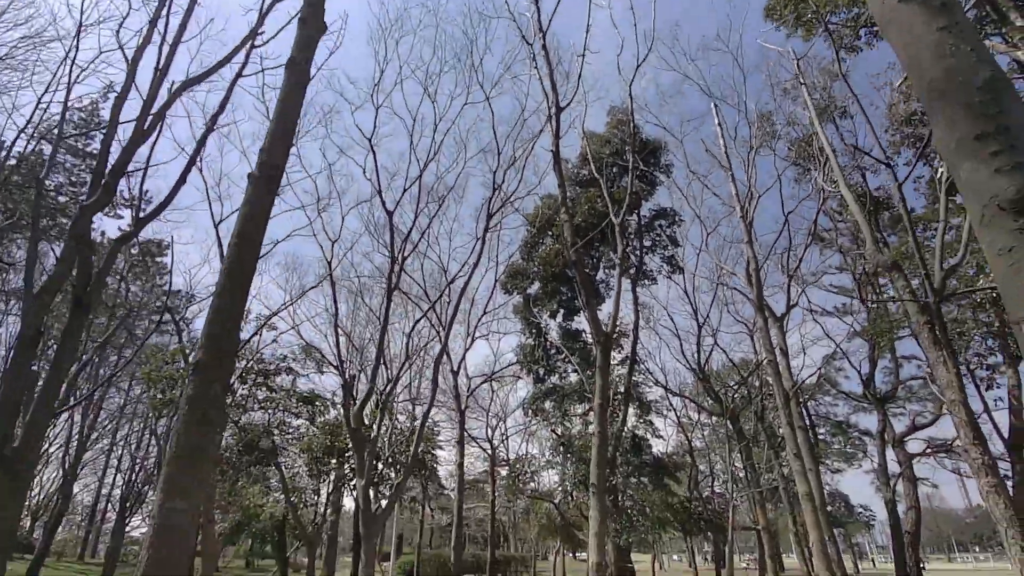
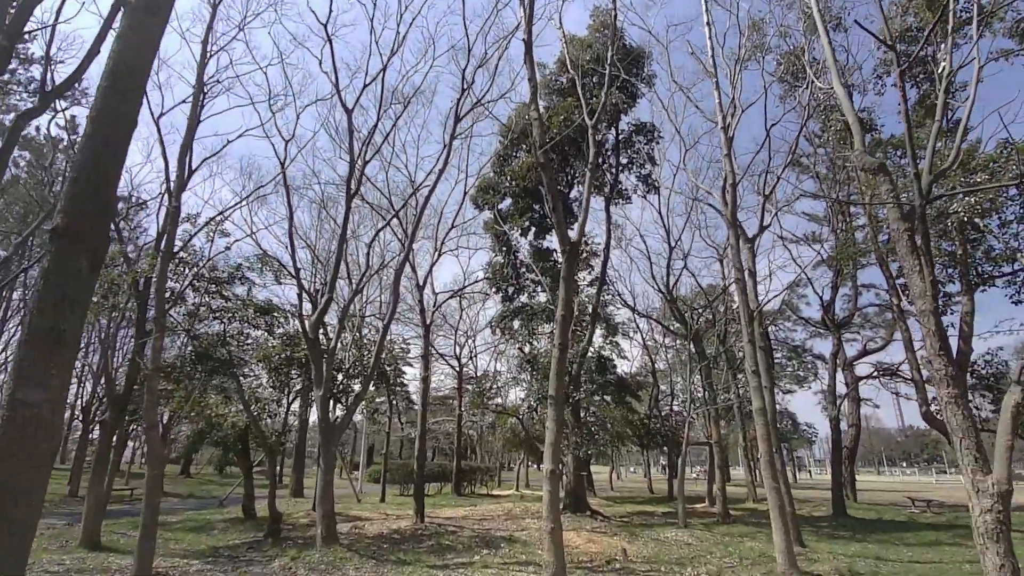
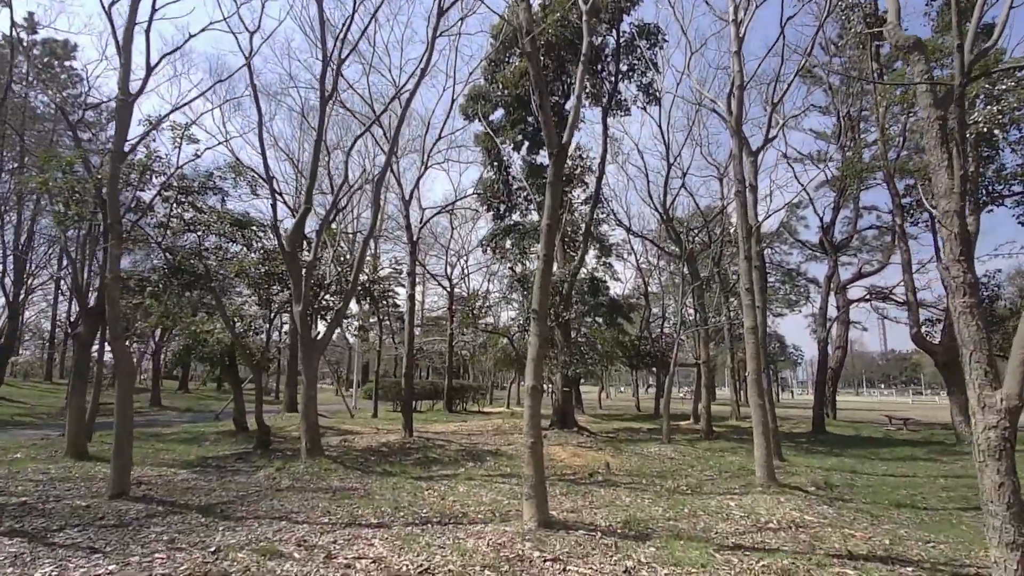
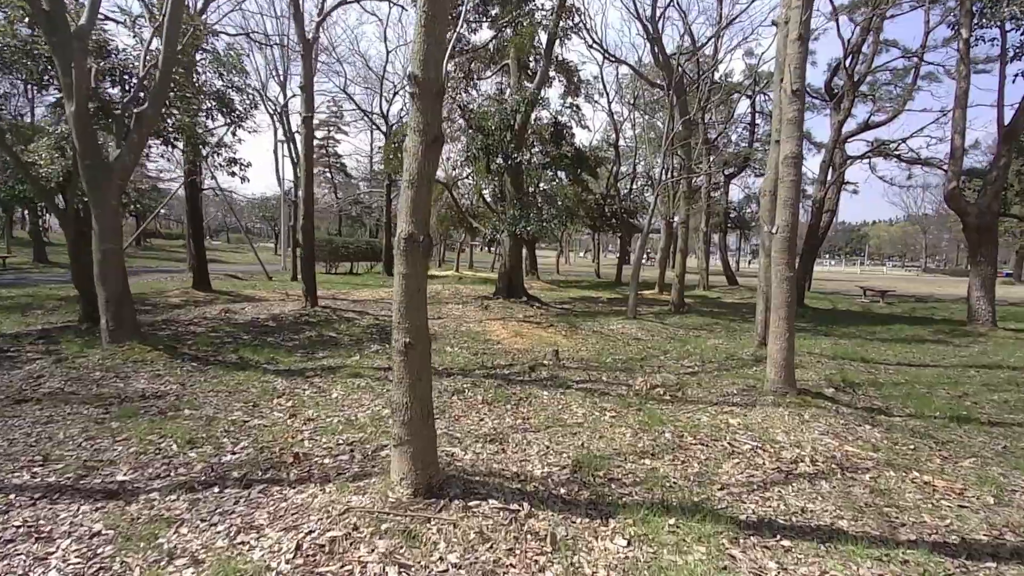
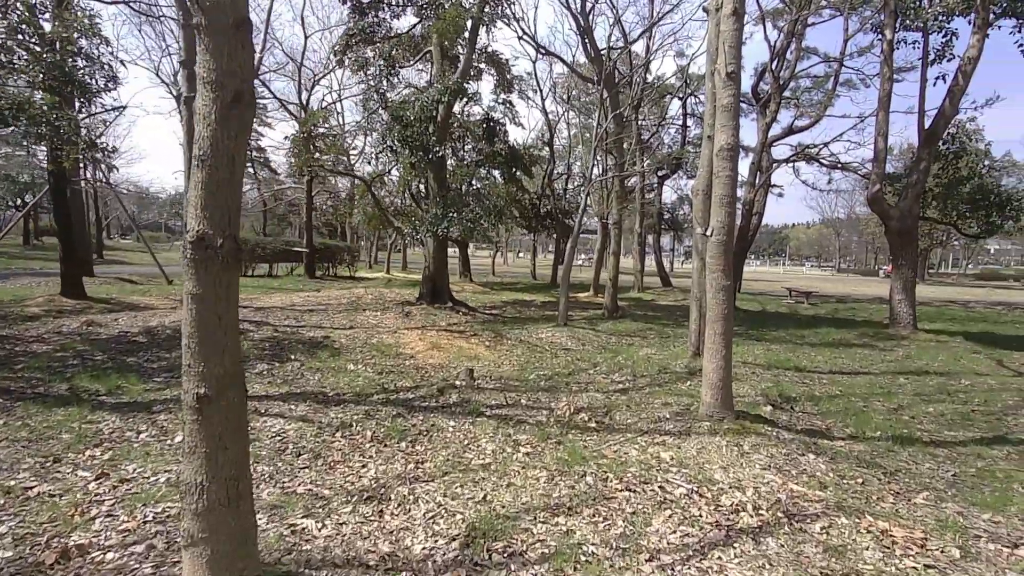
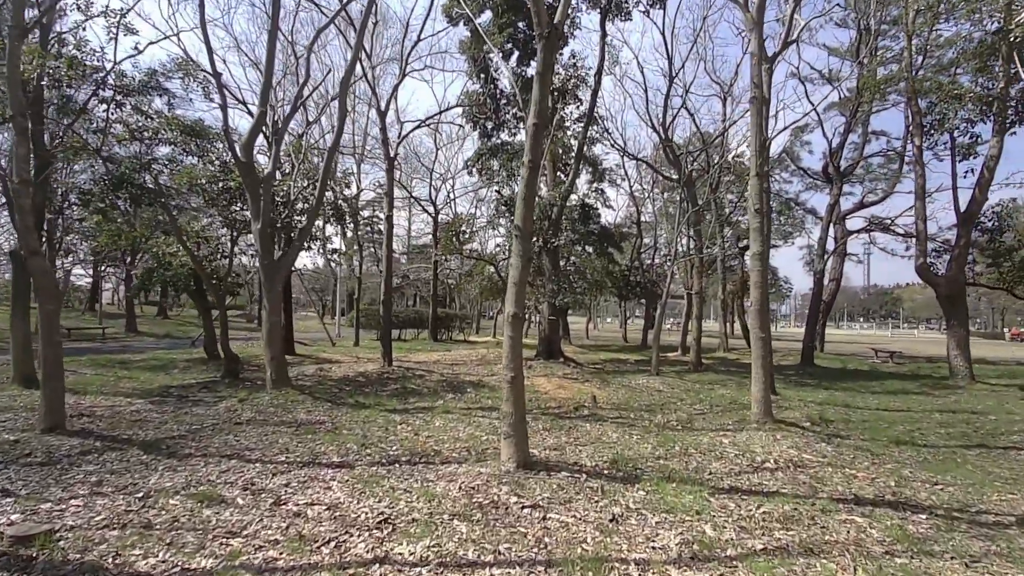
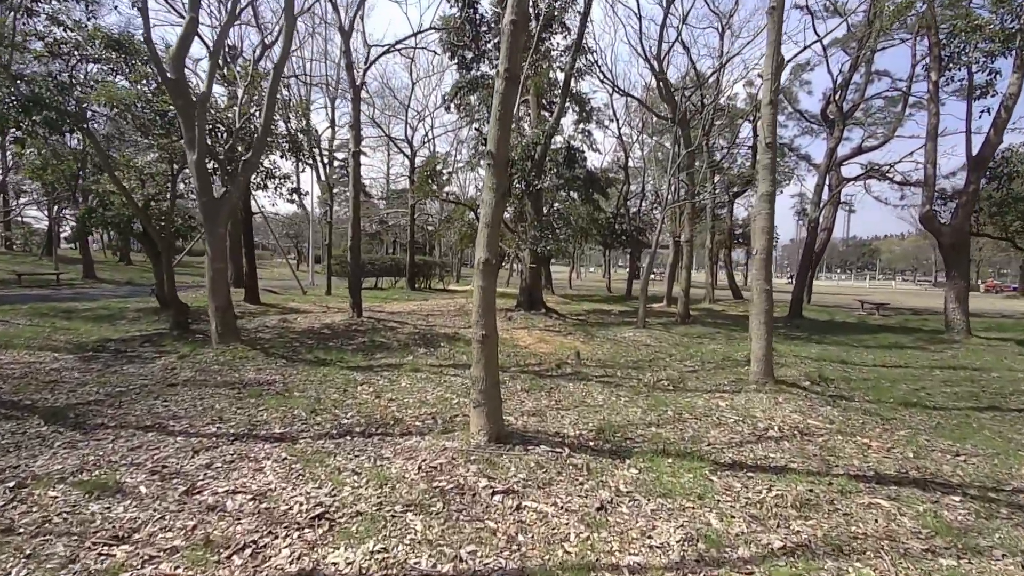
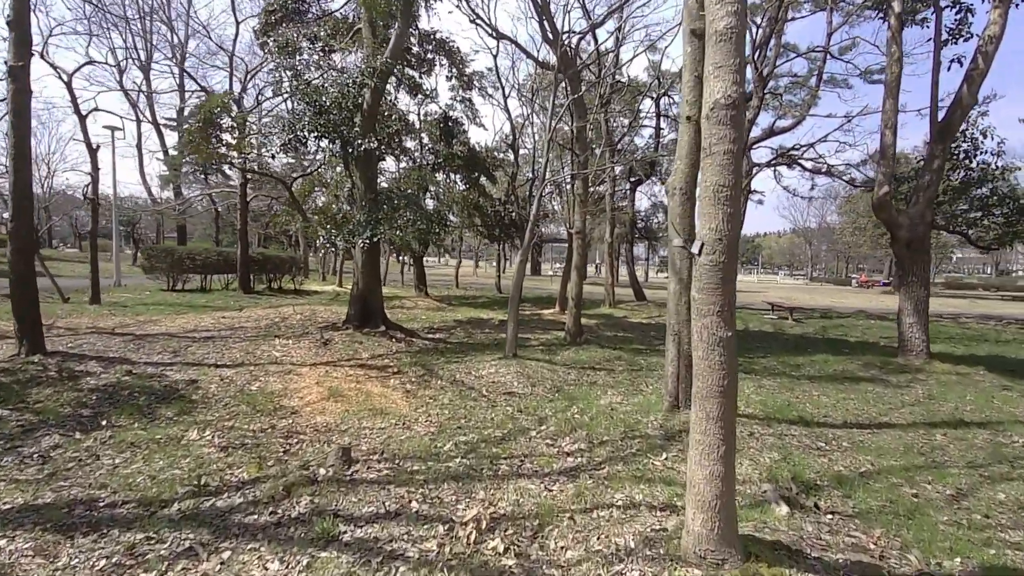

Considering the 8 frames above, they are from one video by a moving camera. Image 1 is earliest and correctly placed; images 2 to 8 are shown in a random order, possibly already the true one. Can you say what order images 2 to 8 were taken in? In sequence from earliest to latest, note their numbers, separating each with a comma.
2, 3, 6, 7, 4, 5, 8
